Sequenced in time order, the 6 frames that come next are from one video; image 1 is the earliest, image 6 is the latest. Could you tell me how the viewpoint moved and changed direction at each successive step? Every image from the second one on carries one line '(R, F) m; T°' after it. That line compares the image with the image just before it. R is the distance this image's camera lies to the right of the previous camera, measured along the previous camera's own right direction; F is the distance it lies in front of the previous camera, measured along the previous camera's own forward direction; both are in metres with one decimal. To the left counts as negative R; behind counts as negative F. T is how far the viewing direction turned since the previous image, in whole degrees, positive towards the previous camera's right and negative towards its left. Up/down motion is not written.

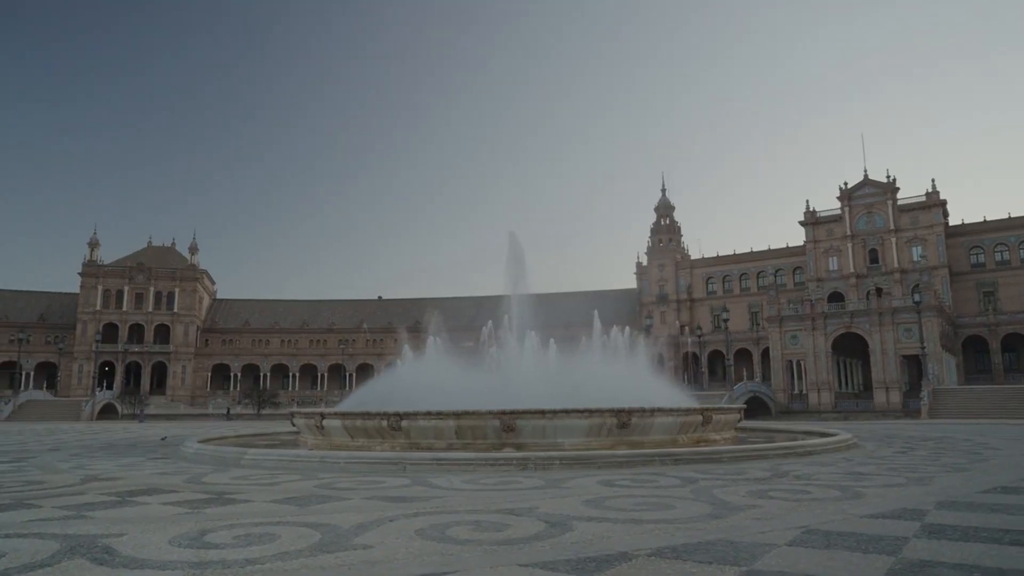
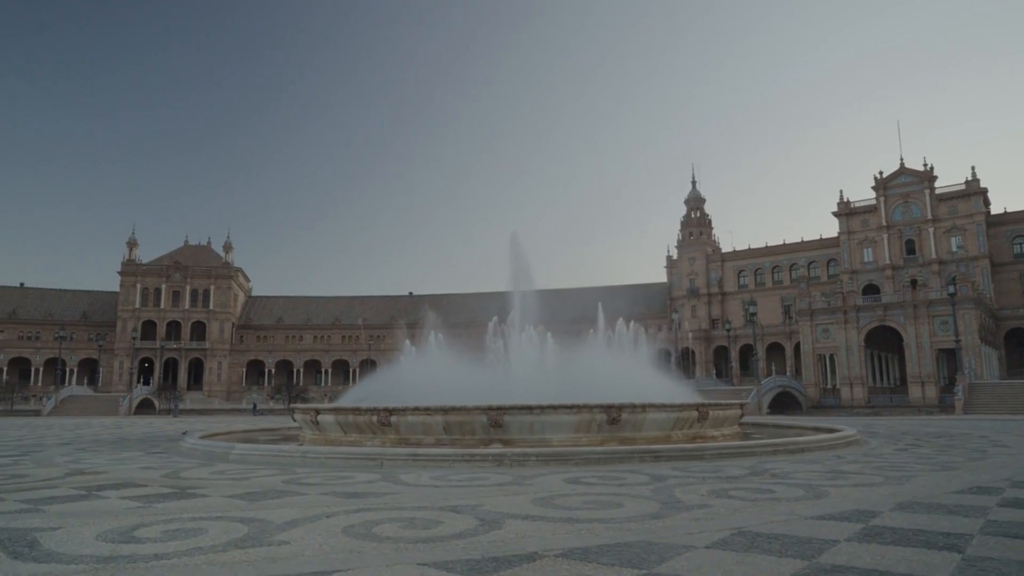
(+0.8, +0.1) m; -3°
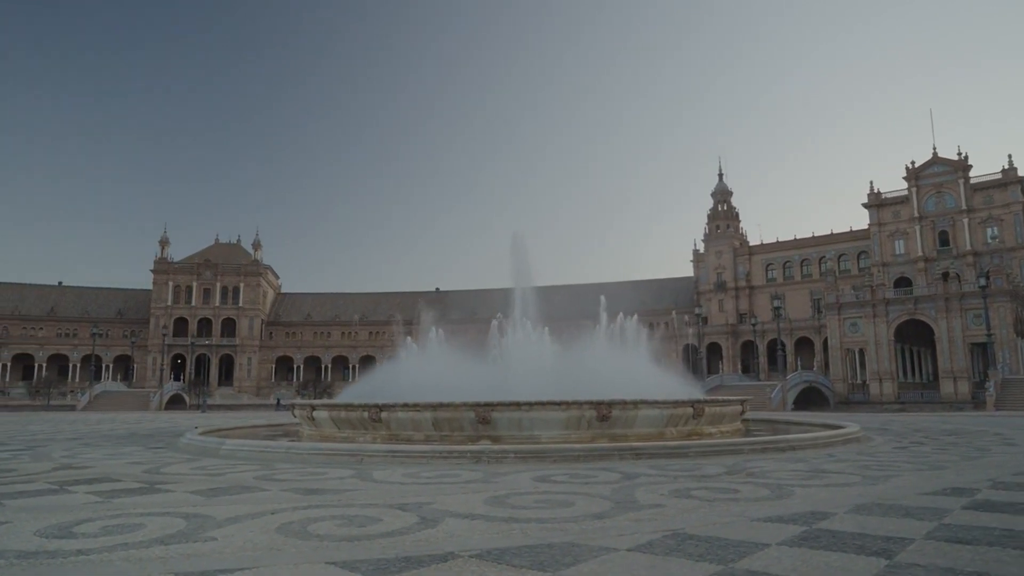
(+0.7, +0.1) m; -3°
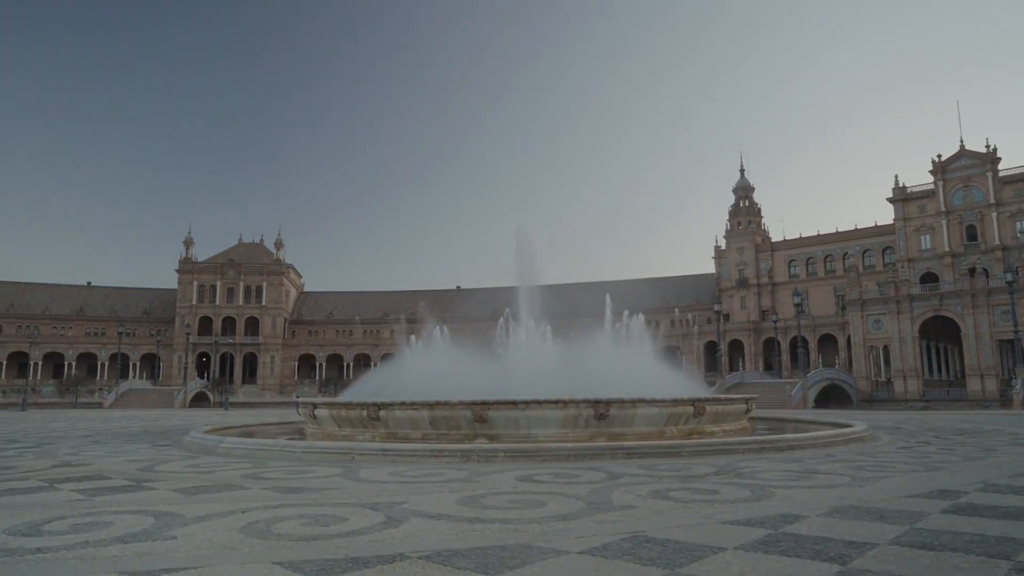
(+0.5, +0.1) m; -2°
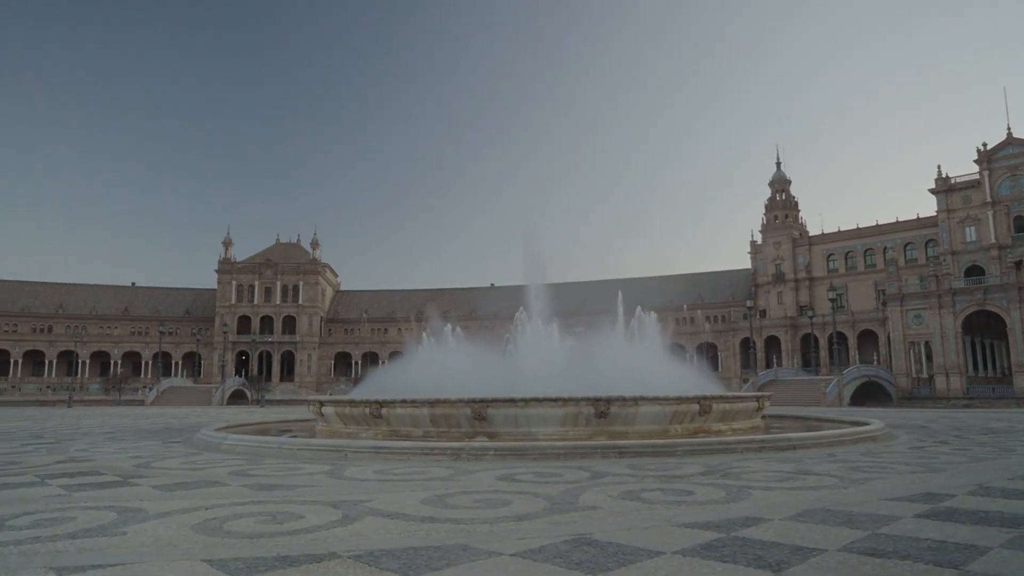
(+0.7, +0.1) m; -3°
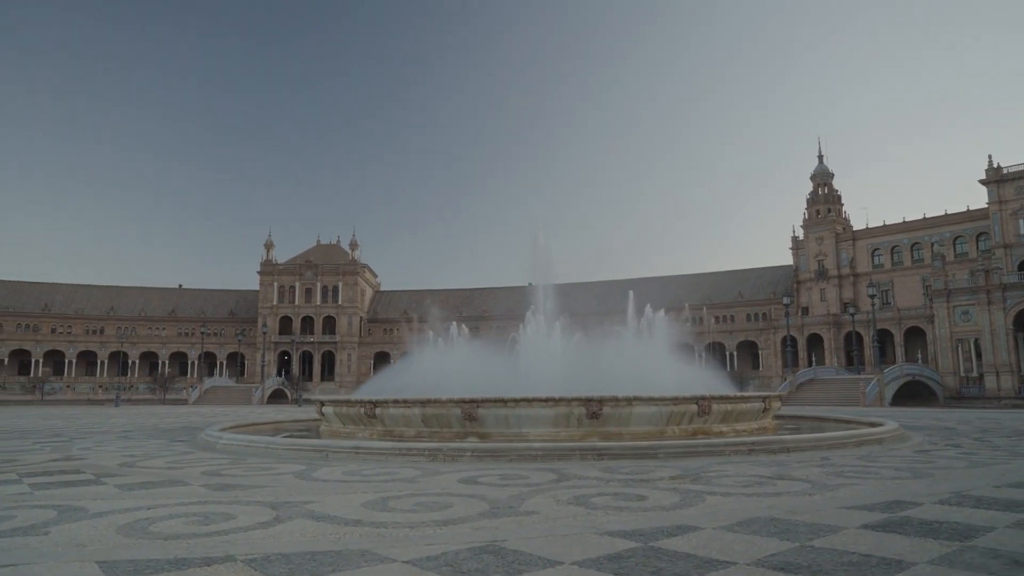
(+0.9, +0.2) m; -4°
